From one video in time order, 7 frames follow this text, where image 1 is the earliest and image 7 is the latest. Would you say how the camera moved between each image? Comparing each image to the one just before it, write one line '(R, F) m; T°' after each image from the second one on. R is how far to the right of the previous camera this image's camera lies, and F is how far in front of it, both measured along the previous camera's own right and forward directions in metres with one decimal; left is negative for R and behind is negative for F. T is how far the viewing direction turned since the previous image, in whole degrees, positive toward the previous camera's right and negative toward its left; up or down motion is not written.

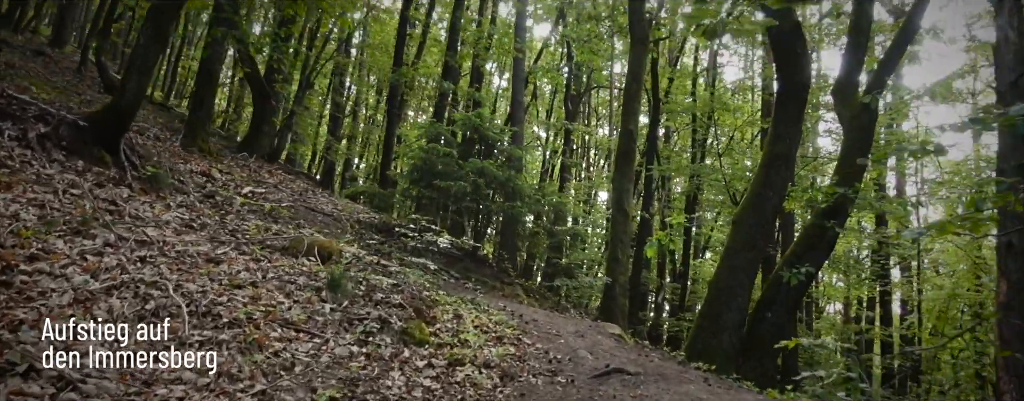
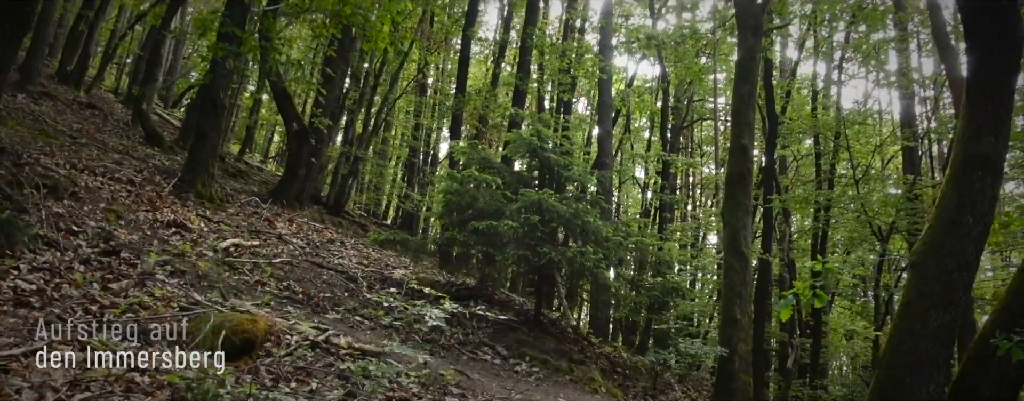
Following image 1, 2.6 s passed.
(+0.4, +3.5) m; -7°
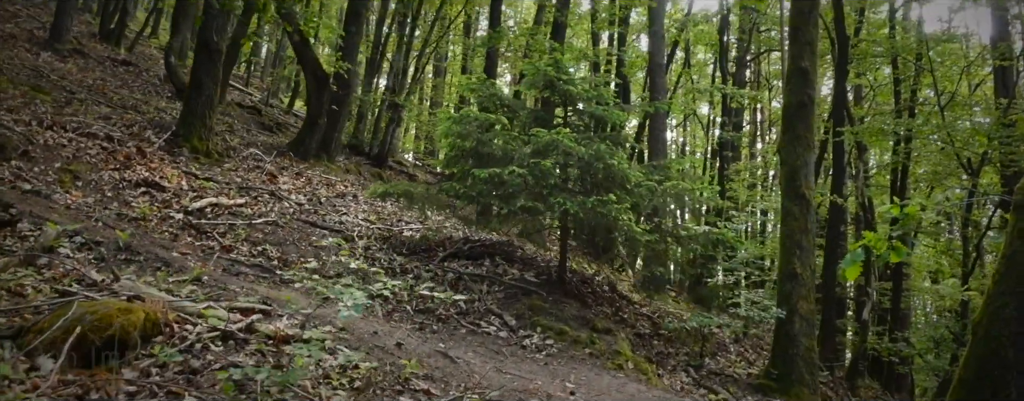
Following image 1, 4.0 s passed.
(+0.6, +1.4) m; -5°
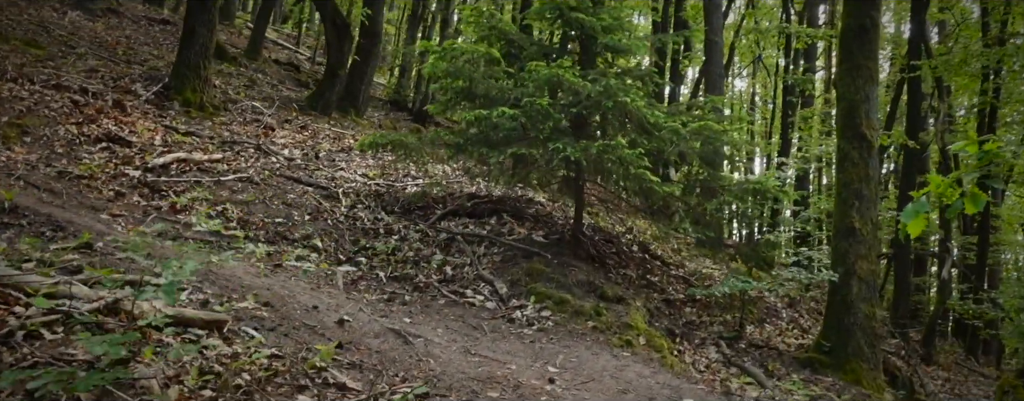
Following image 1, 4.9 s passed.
(+0.6, +1.2) m; -5°
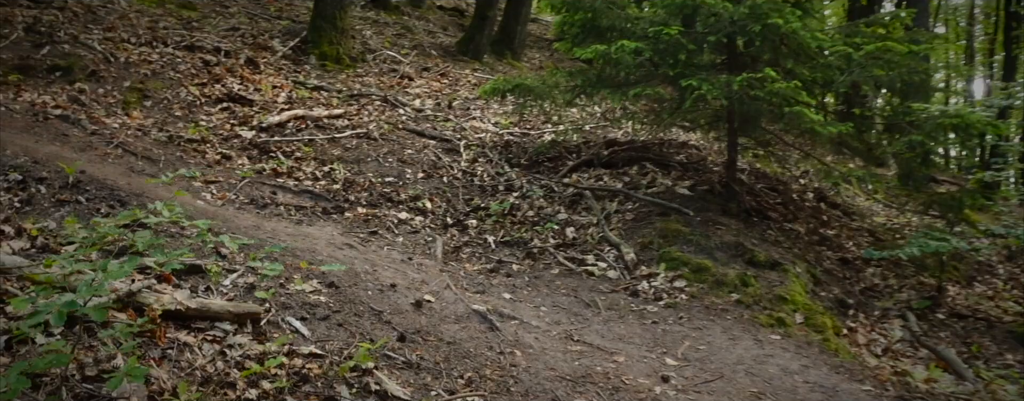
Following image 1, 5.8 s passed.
(+0.4, +0.9) m; -13°
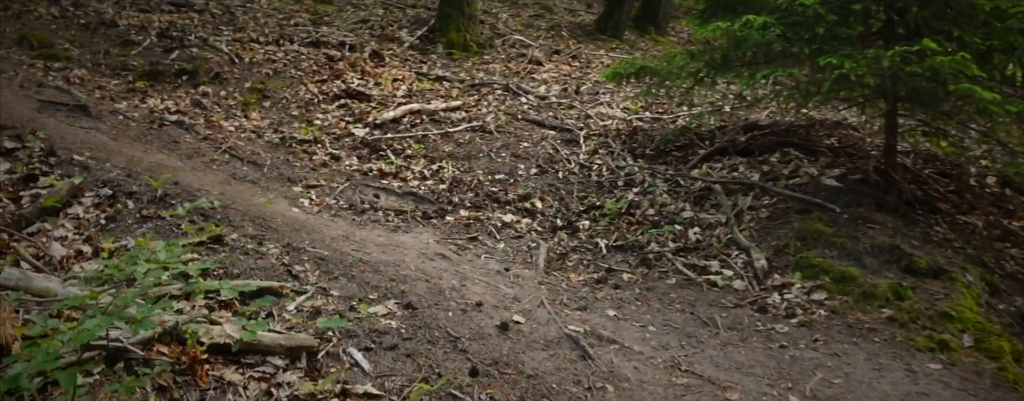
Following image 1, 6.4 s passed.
(+0.3, +0.5) m; -11°
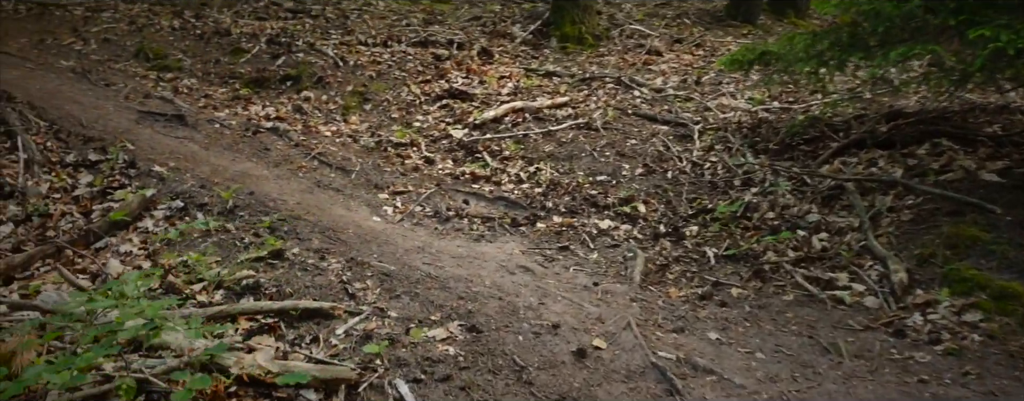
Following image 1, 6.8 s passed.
(+0.3, +0.5) m; -10°
